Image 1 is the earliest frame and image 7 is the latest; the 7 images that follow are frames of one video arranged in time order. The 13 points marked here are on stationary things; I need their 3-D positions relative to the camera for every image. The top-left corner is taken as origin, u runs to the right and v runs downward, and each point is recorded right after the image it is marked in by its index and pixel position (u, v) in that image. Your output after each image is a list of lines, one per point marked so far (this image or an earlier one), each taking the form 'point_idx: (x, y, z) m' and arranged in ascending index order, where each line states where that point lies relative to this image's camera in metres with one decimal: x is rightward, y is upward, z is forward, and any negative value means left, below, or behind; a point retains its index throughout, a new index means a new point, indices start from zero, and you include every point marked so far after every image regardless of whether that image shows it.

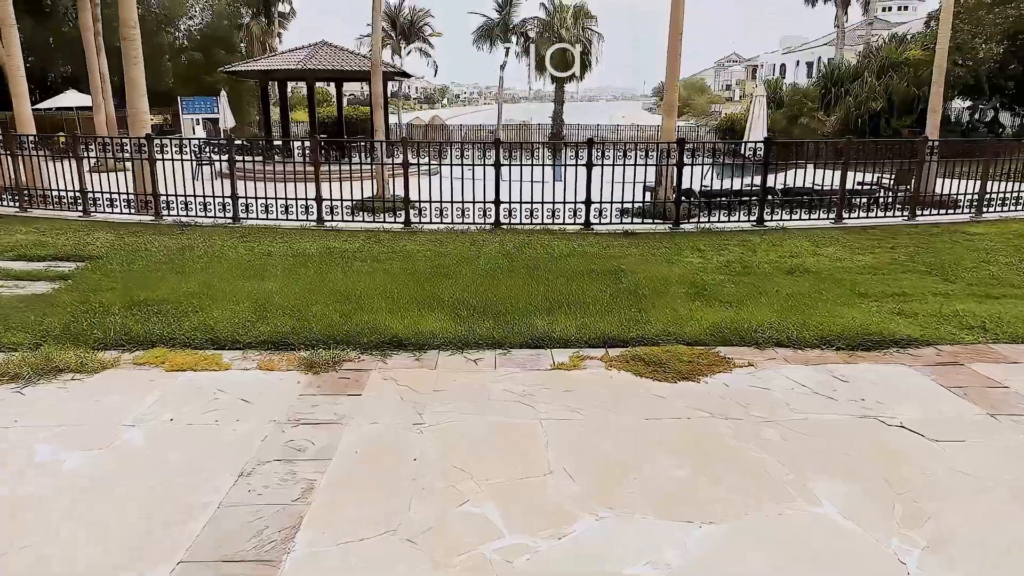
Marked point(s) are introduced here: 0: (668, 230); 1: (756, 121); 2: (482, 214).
0: (+1.8, +0.6, +6.9) m
1: (+4.9, +3.3, +12.3) m
2: (-0.3, +0.8, +6.9) m
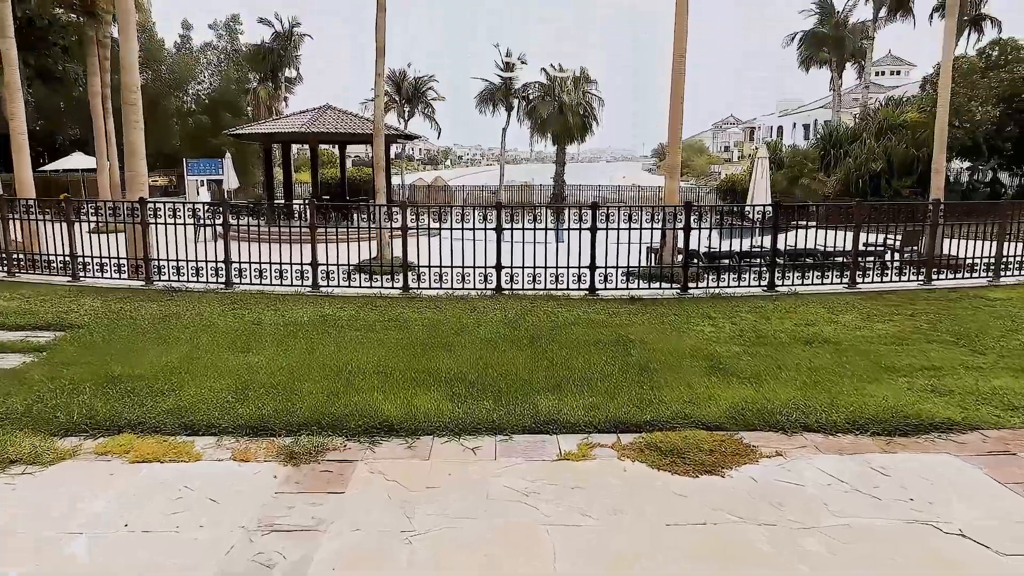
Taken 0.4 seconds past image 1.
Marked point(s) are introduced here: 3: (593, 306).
0: (+1.8, -0.1, +6.6) m
1: (+5.0, +2.1, +12.3) m
2: (-0.3, +0.1, +6.7) m
3: (+0.8, -0.2, +6.0) m
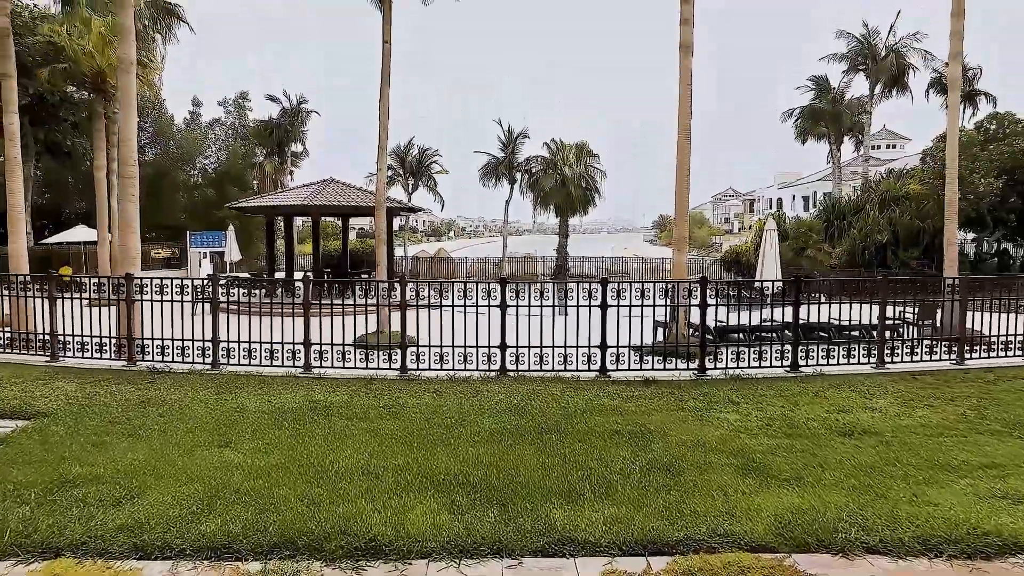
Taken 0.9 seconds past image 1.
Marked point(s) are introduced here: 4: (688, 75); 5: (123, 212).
0: (+1.8, -0.9, +6.1) m
1: (+5.1, +0.6, +12.0) m
2: (-0.3, -0.7, +6.3) m
3: (+0.9, -0.9, +5.6) m
4: (+3.1, +3.7, +10.6) m
5: (-5.3, +1.0, +8.3) m
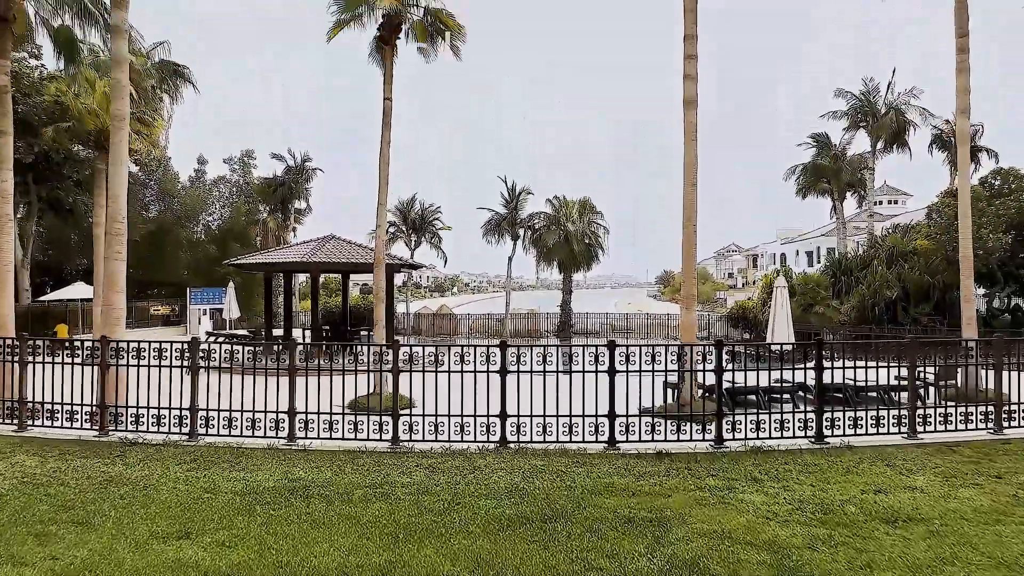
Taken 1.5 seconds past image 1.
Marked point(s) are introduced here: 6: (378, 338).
0: (+1.8, -1.5, +5.6) m
1: (+5.1, -0.5, +11.6) m
2: (-0.3, -1.4, +5.8) m
3: (+0.9, -1.5, +5.1) m
4: (+3.1, +2.7, +10.5) m
5: (-5.3, +0.2, +8.0) m
6: (-2.6, -1.1, +11.7) m
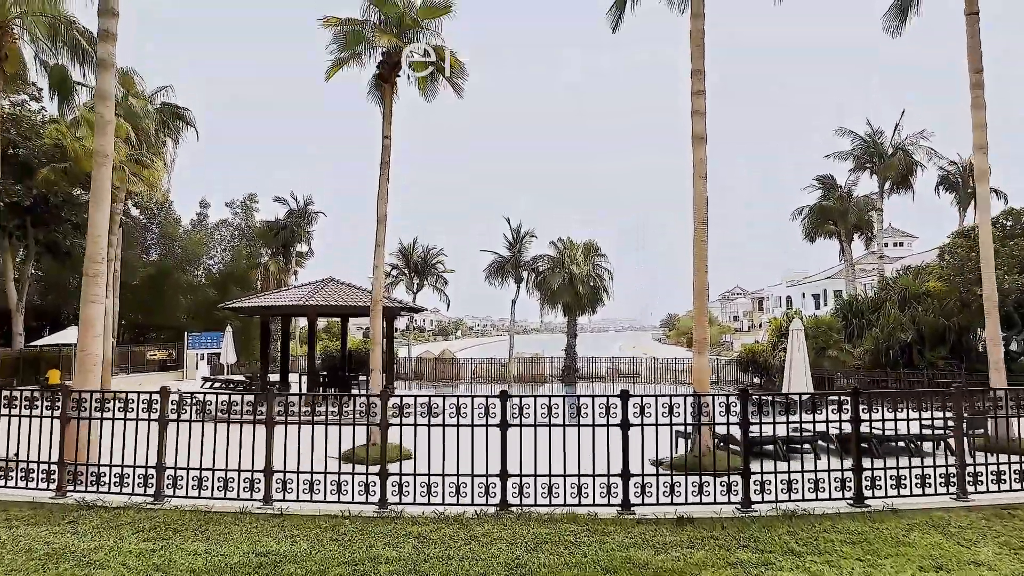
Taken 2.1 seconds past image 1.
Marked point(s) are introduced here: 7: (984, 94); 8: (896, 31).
0: (+1.9, -1.9, +5.0) m
1: (+5.1, -1.3, +11.0) m
2: (-0.2, -1.7, +5.2) m
3: (+0.9, -1.8, +4.5) m
4: (+3.1, +2.0, +10.1) m
5: (-5.3, -0.3, +7.5) m
6: (-2.5, -1.9, +11.1) m
7: (+8.6, +3.5, +11.1) m
8: (+8.3, +5.6, +13.1) m
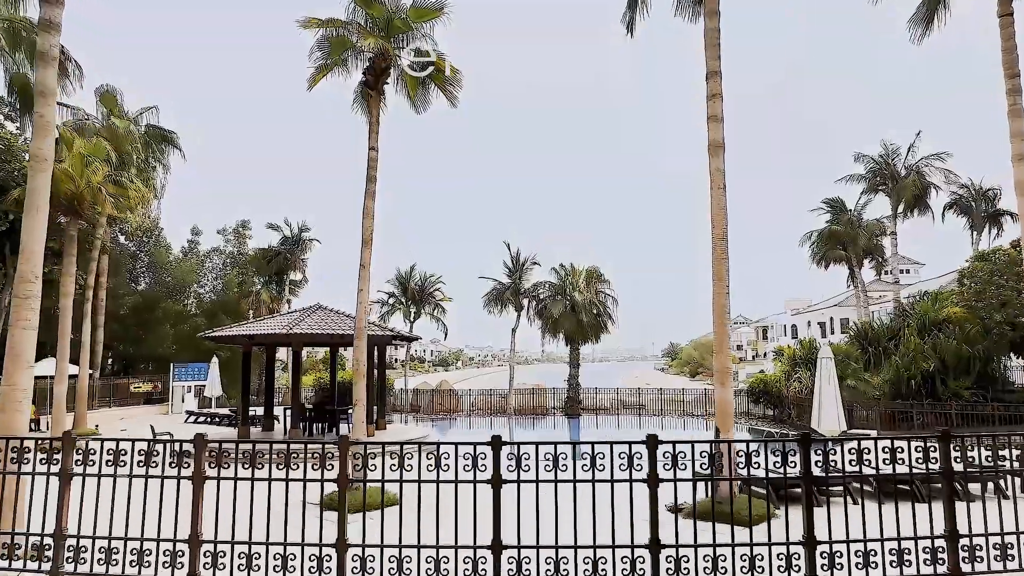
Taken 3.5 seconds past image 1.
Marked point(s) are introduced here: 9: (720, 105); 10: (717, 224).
0: (+1.8, -2.0, +3.9) m
1: (+5.1, -1.7, +9.9) m
2: (-0.3, -1.8, +4.0) m
3: (+0.8, -1.9, +3.3) m
4: (+3.1, +1.6, +9.1) m
5: (-5.3, -0.6, +6.4) m
6: (-2.6, -2.3, +9.9) m
7: (+8.5, +3.2, +10.2) m
8: (+8.3, +5.1, +12.3) m
9: (+3.2, +2.8, +9.3) m
10: (+3.1, +1.0, +9.0) m
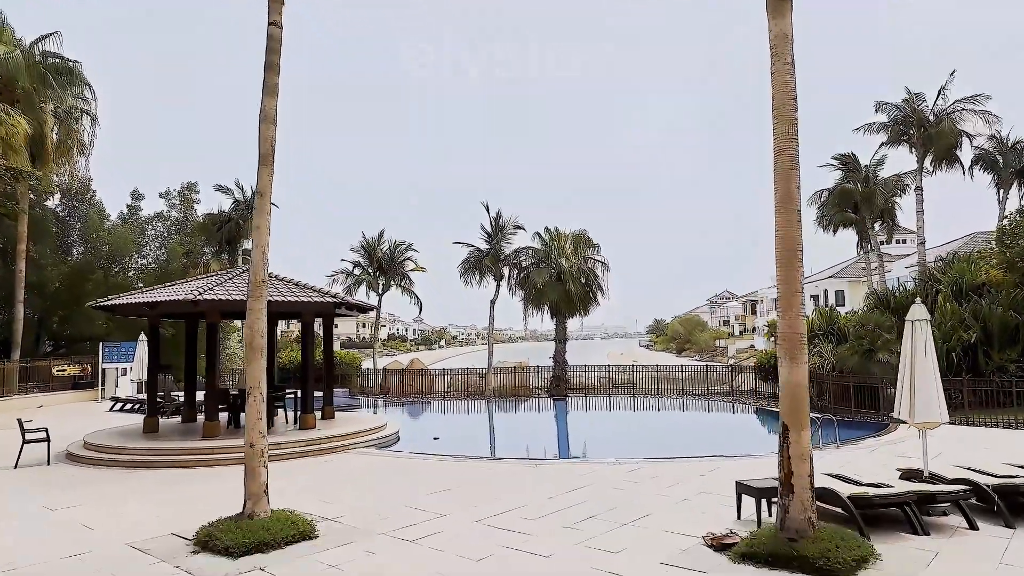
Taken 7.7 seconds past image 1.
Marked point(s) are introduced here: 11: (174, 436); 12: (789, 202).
0: (+1.6, -1.4, +0.9) m
1: (+4.7, -0.9, +7.0) m
2: (-0.5, -1.3, +1.0) m
3: (+0.6, -1.4, +0.3) m
4: (+2.7, +2.4, +6.1) m
5: (-5.6, 0.0, +3.2) m
6: (-2.9, -1.6, +6.8) m
7: (+8.1, +4.0, +7.2) m
8: (+7.8, +6.0, +9.3) m
9: (+2.8, +3.5, +6.2) m
10: (+2.7, +1.7, +6.0) m
11: (-7.0, -3.0, +12.5) m
12: (+2.7, +0.8, +5.9) m
